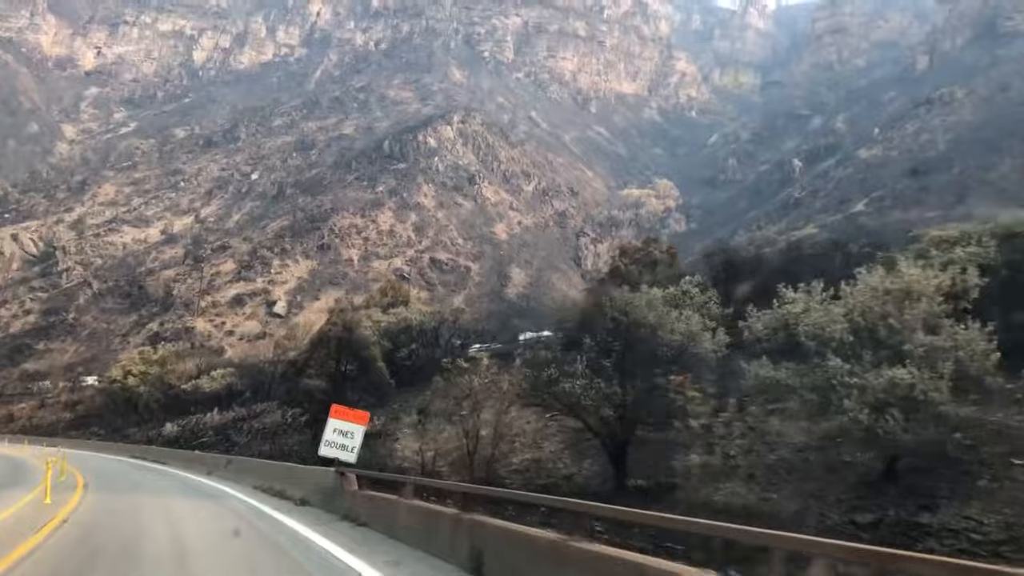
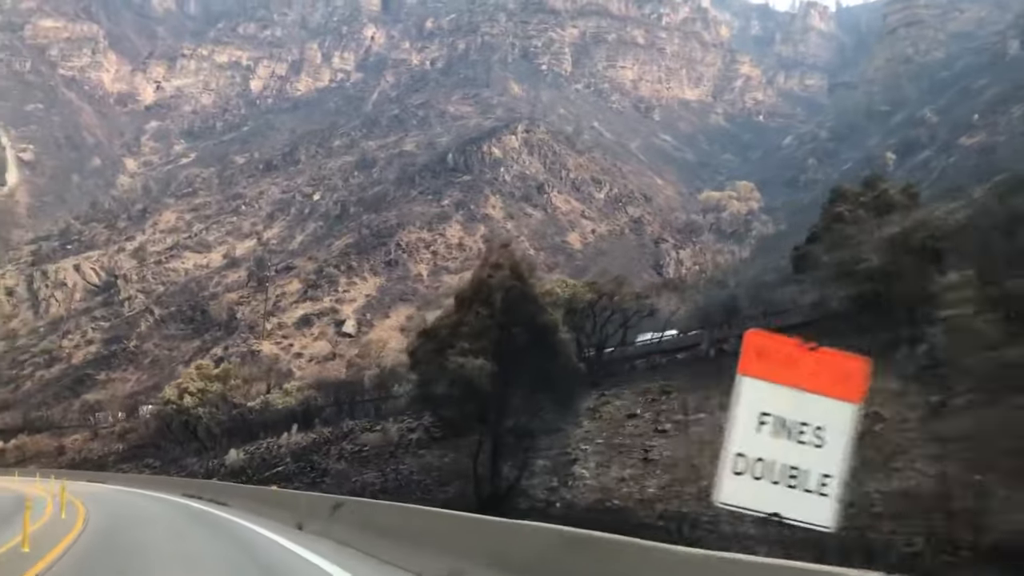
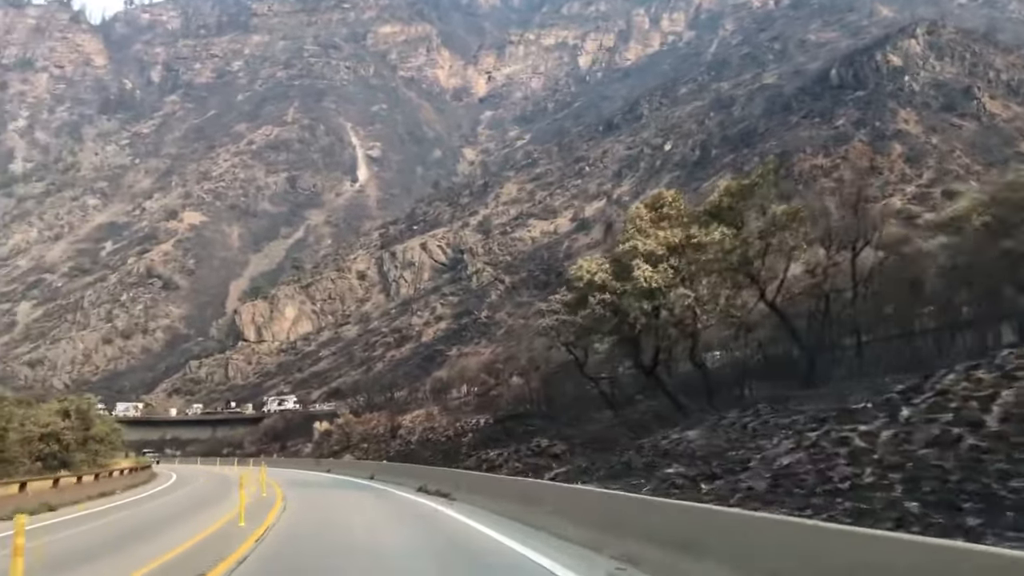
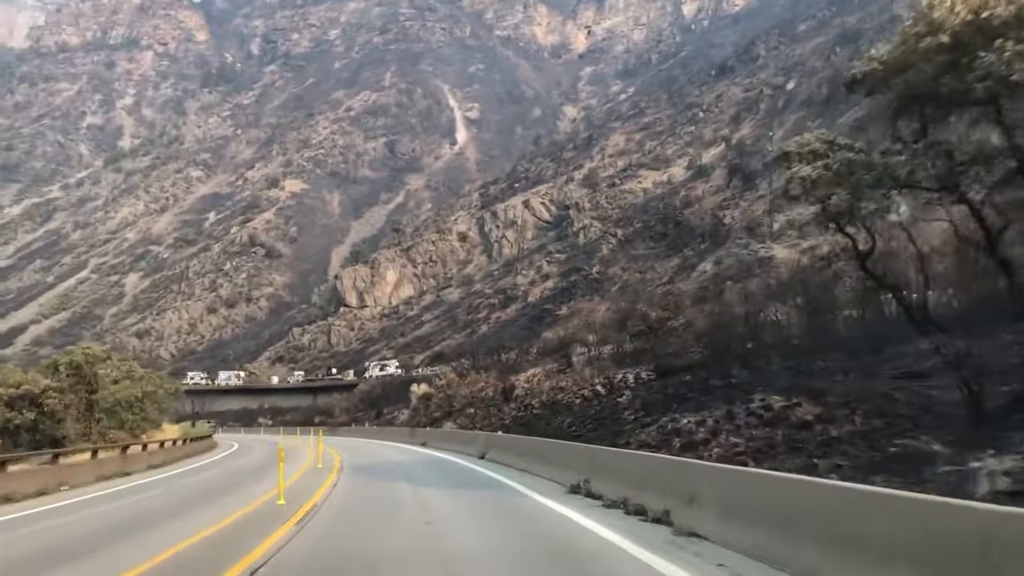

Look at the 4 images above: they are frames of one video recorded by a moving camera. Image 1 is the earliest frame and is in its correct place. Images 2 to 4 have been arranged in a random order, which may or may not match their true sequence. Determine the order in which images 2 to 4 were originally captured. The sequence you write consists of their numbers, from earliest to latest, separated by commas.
2, 3, 4
